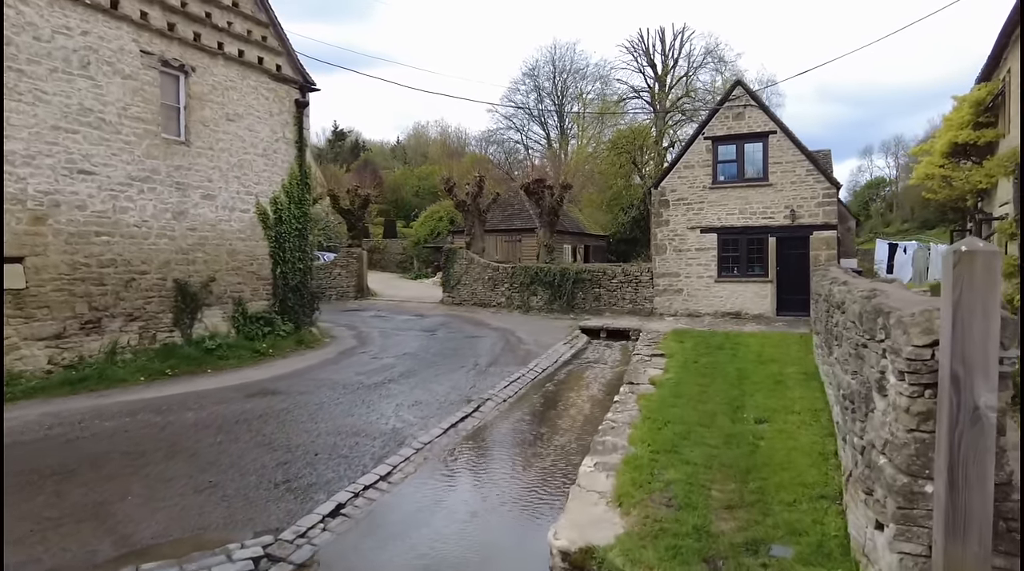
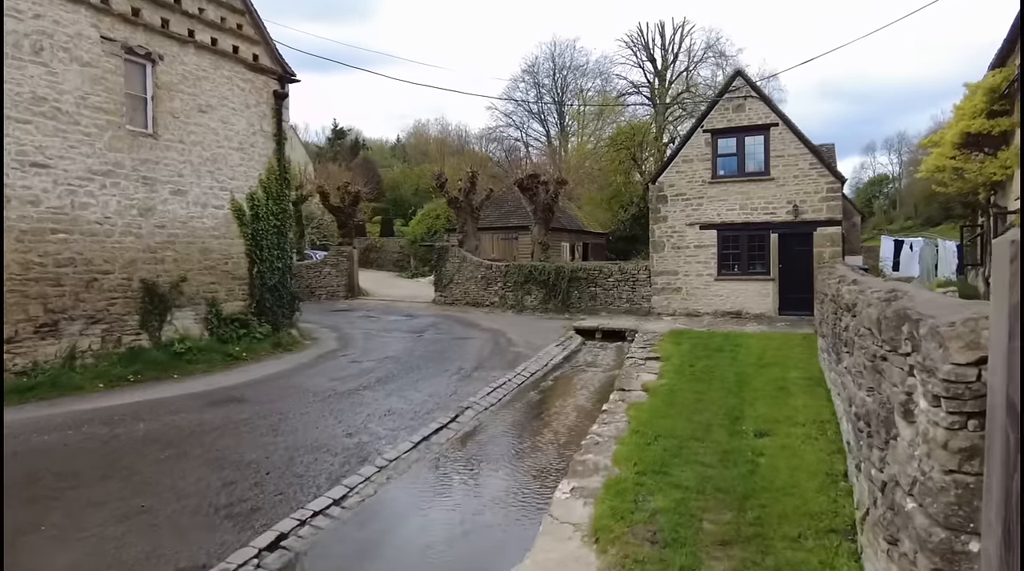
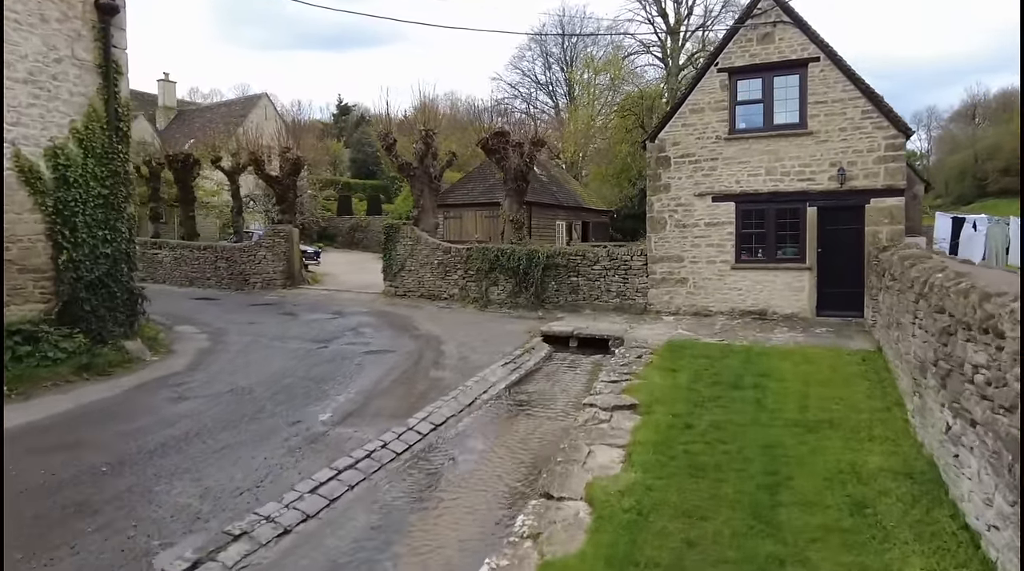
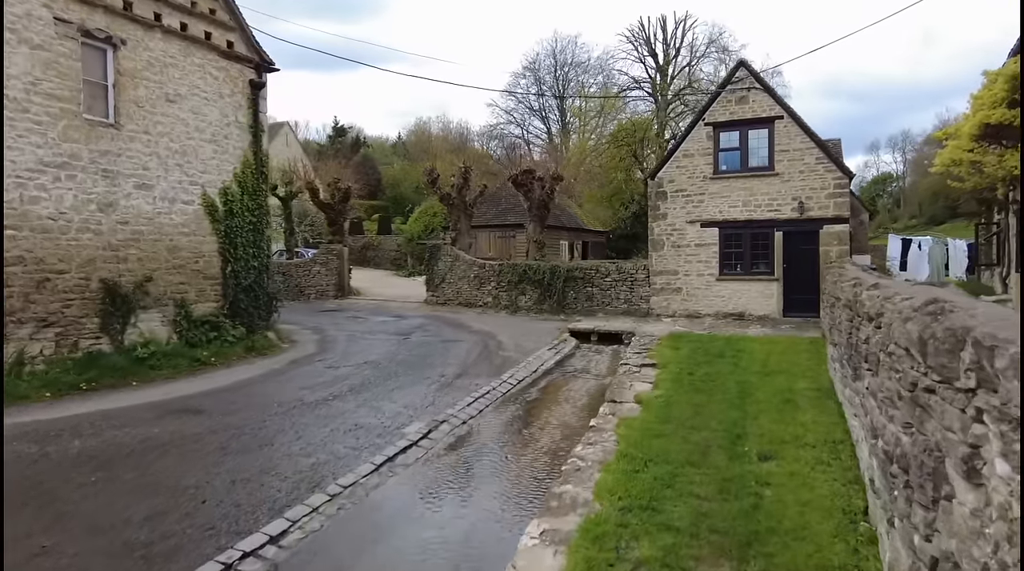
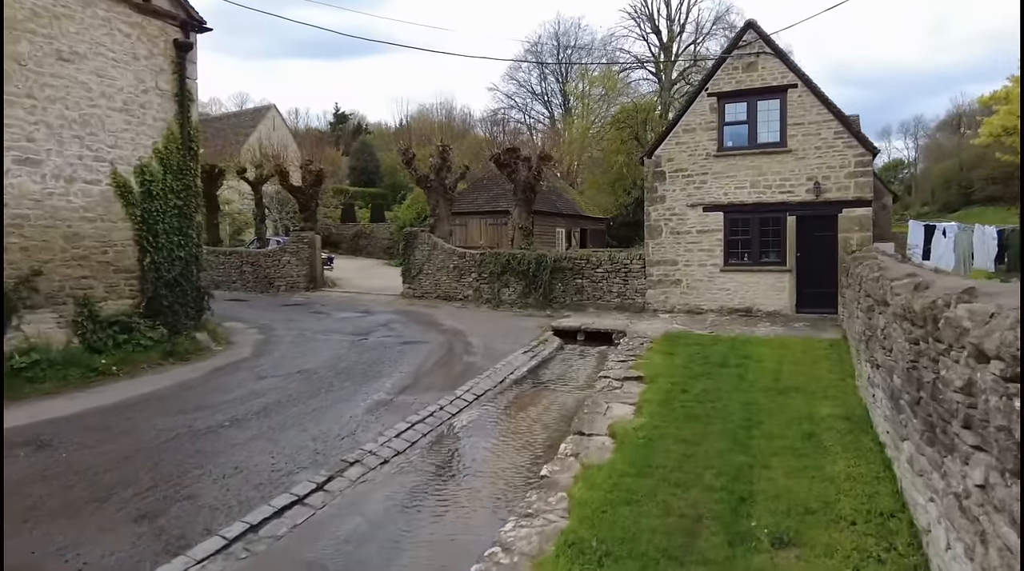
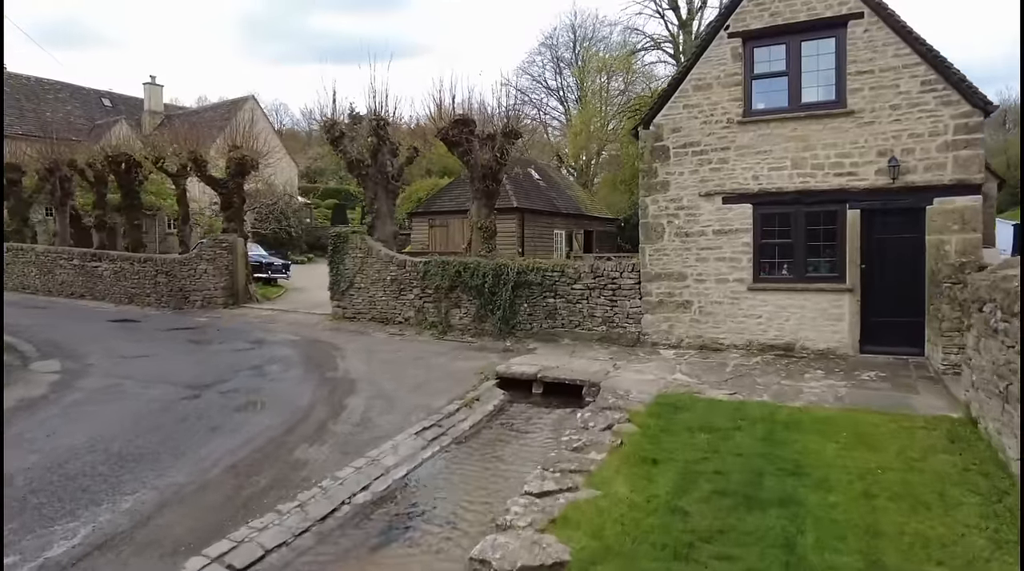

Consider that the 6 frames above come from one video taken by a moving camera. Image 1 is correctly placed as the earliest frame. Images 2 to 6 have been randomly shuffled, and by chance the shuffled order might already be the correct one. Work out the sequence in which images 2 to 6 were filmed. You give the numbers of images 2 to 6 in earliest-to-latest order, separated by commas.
2, 4, 5, 3, 6
